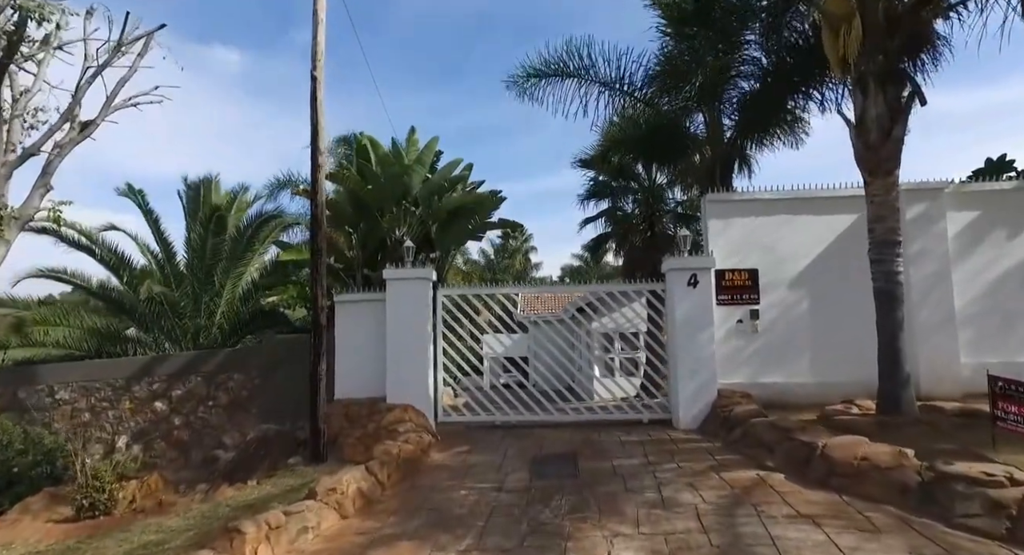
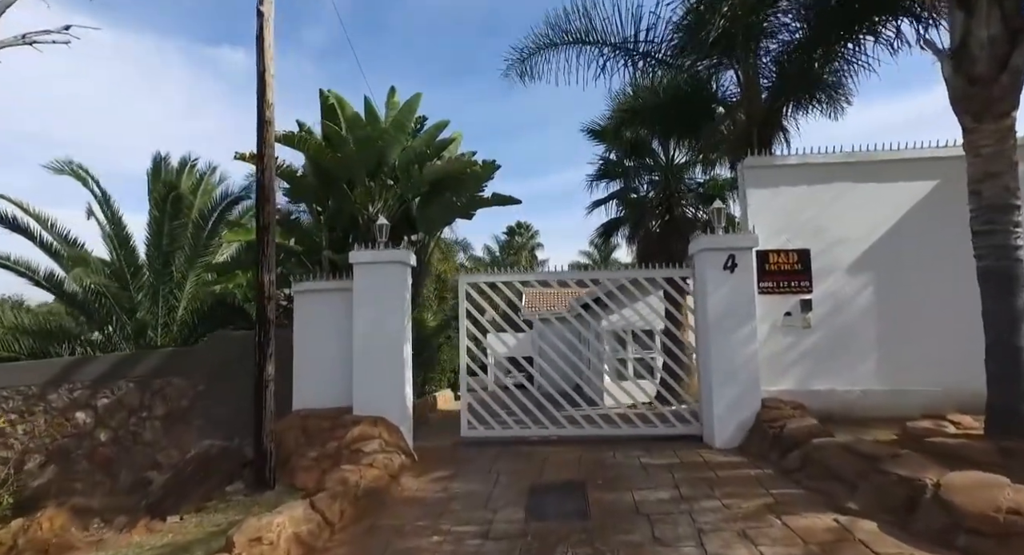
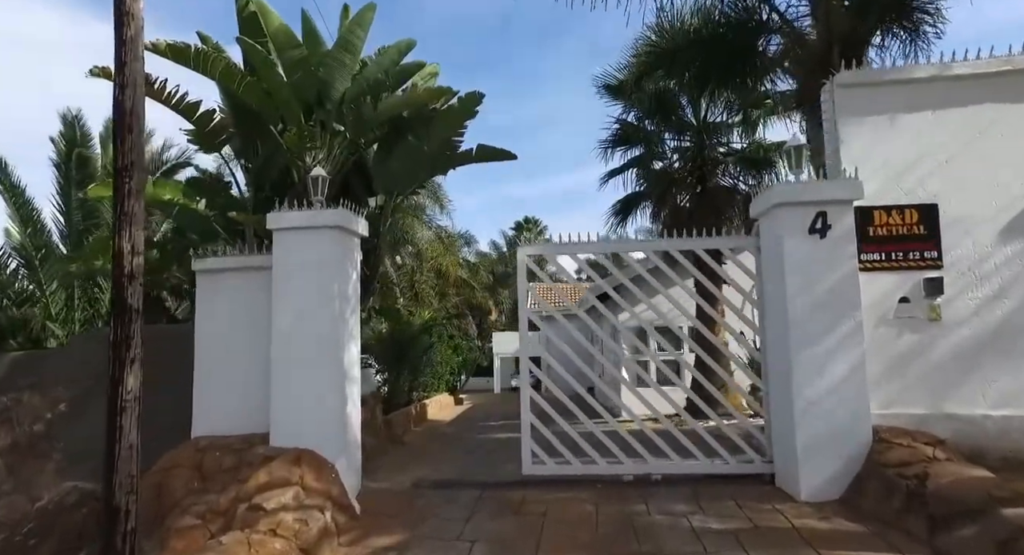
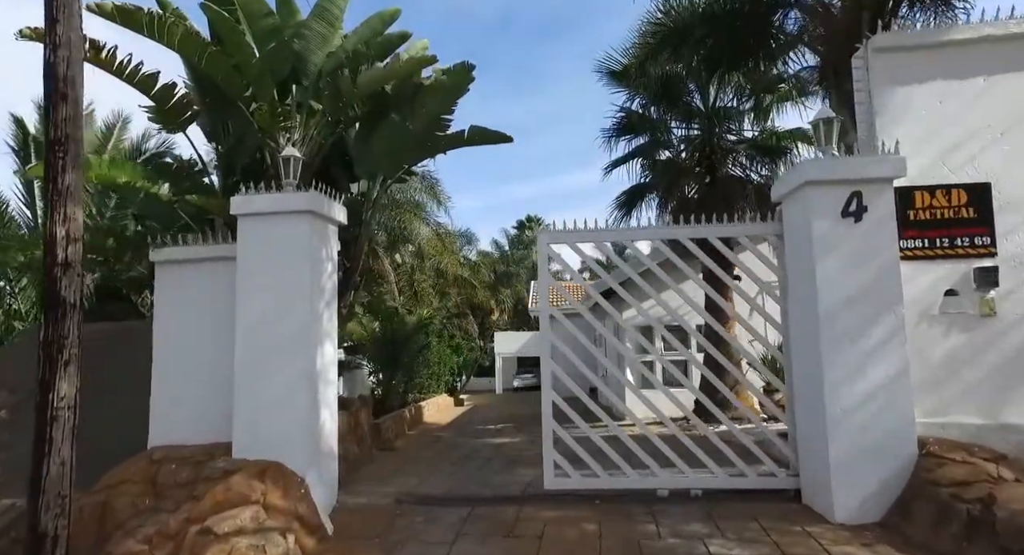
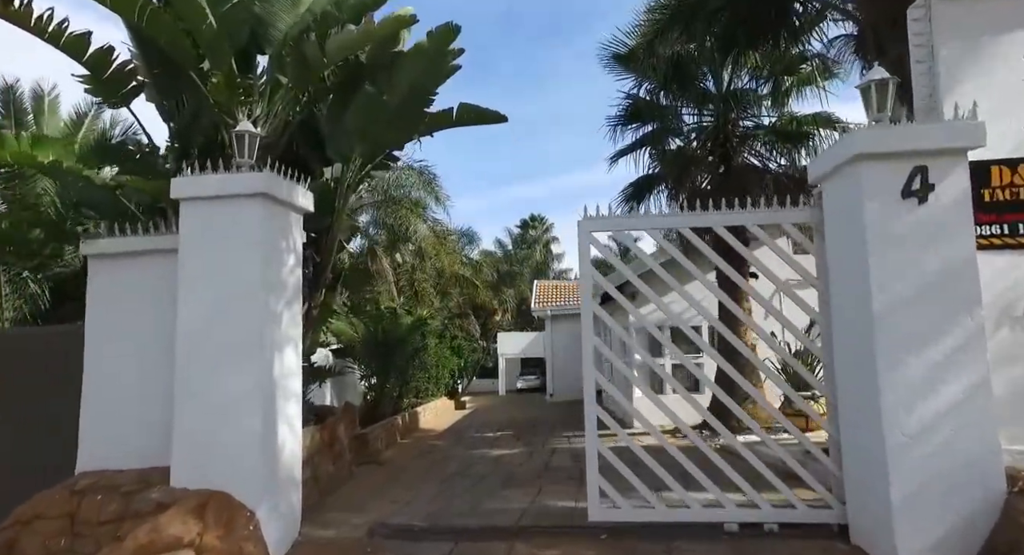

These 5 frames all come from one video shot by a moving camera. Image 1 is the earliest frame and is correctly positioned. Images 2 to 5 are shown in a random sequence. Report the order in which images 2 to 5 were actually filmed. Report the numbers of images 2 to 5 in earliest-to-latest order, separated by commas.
2, 3, 4, 5
